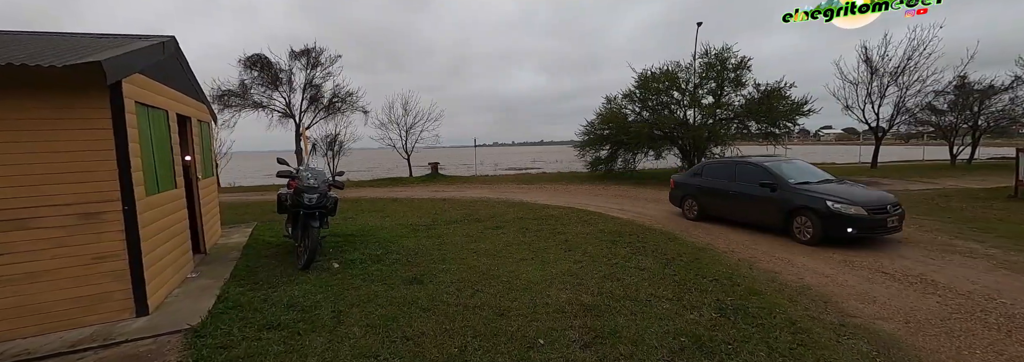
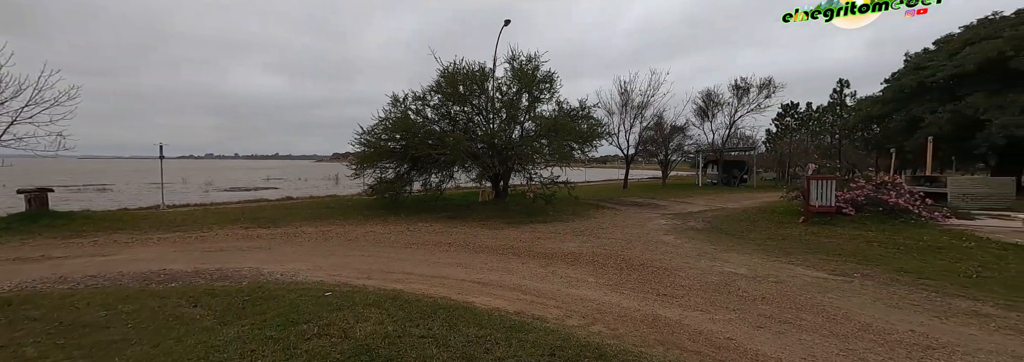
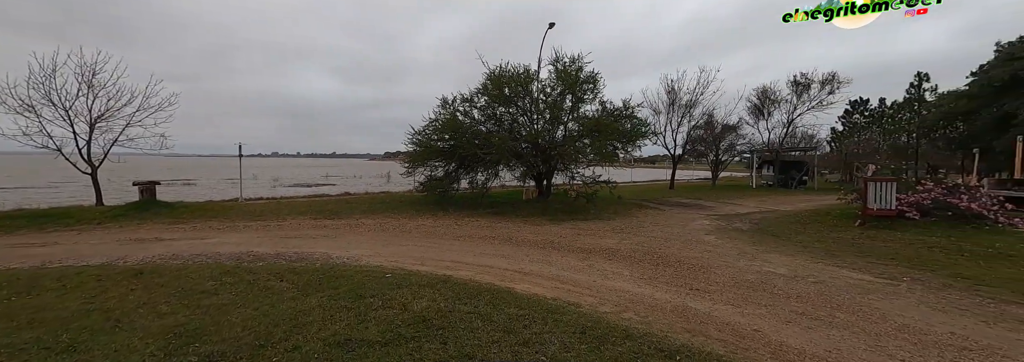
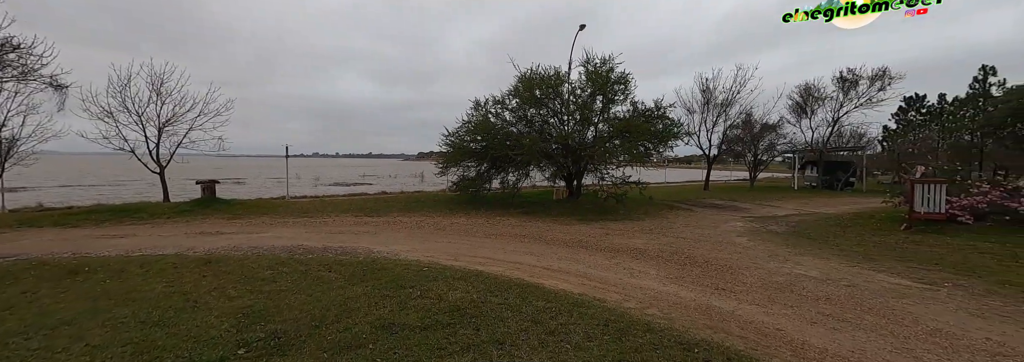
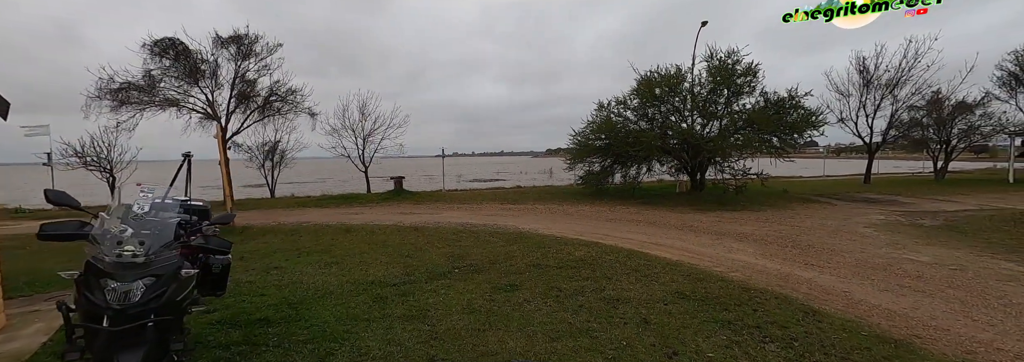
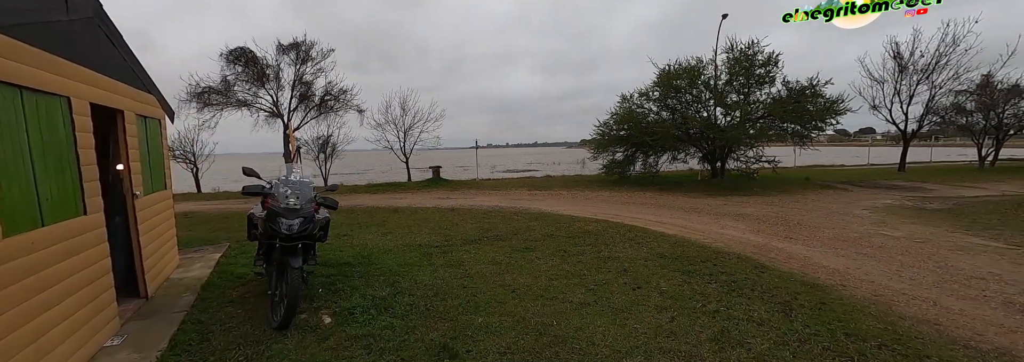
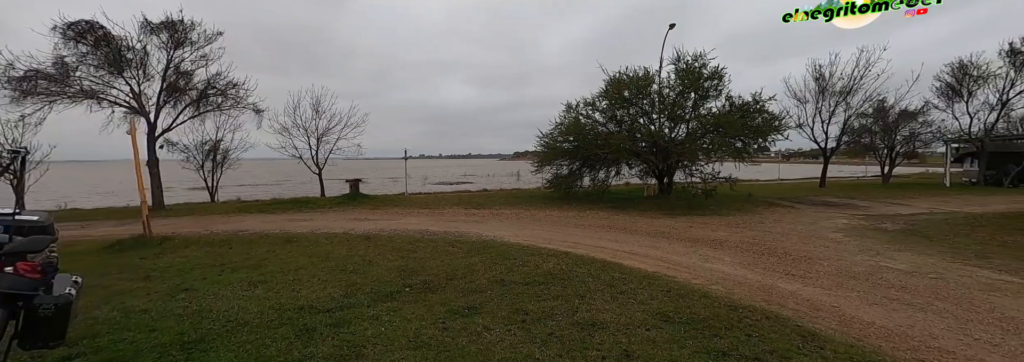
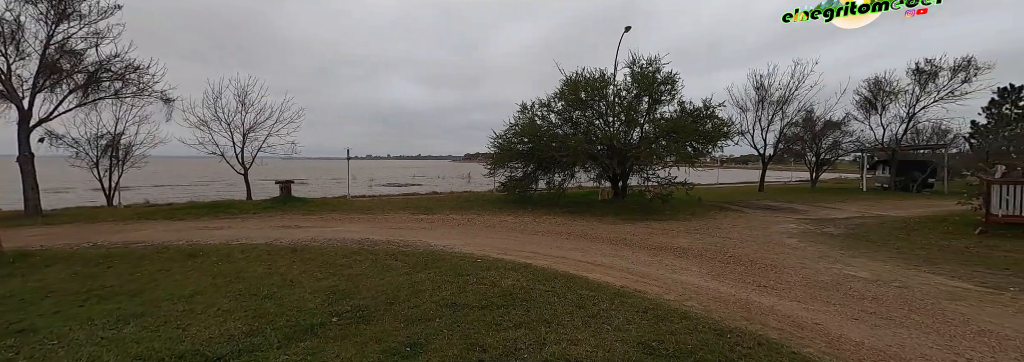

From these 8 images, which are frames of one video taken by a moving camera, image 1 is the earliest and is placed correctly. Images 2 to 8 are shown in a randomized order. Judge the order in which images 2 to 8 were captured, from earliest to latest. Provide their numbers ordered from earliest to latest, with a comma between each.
6, 5, 7, 8, 4, 3, 2
